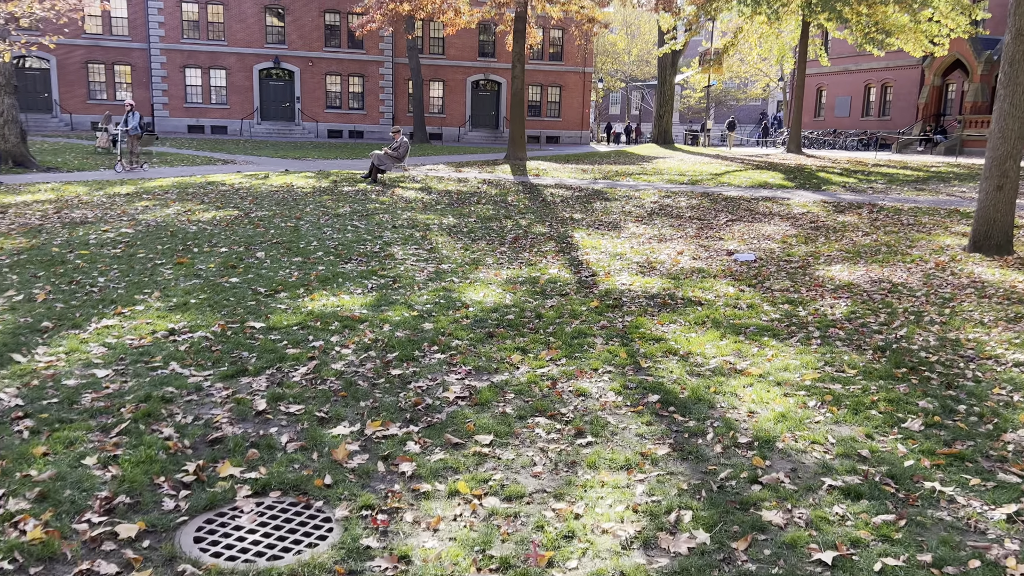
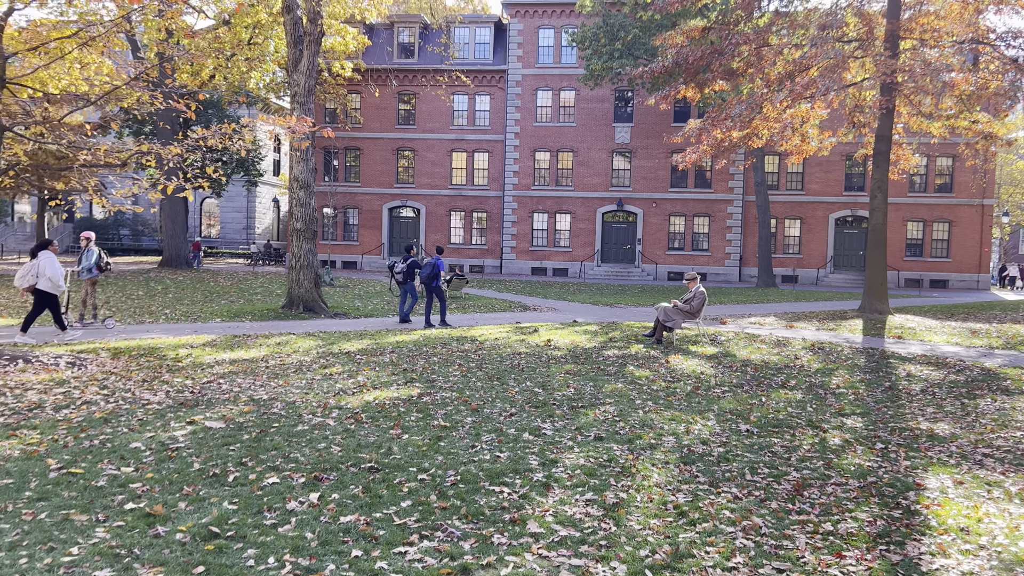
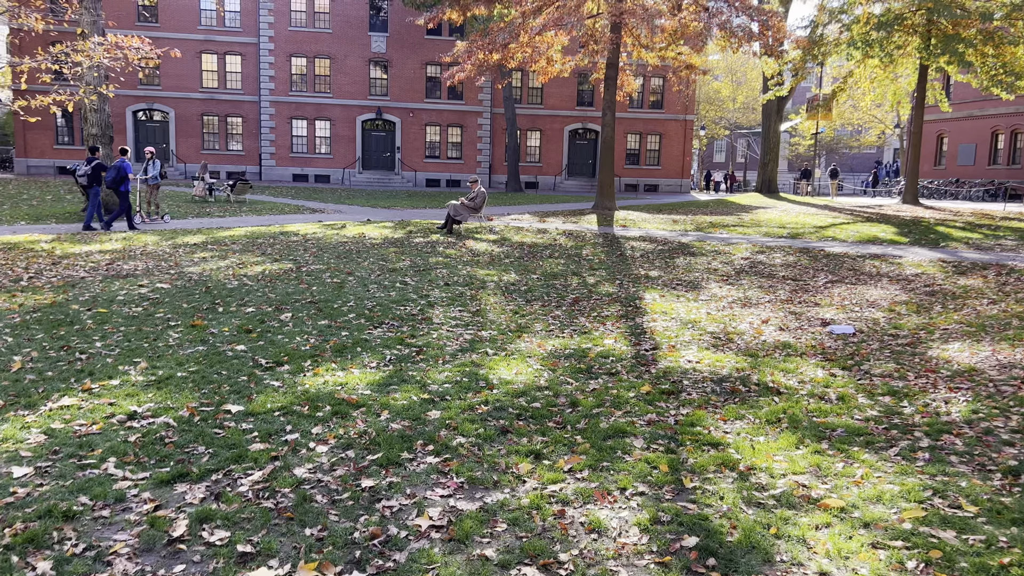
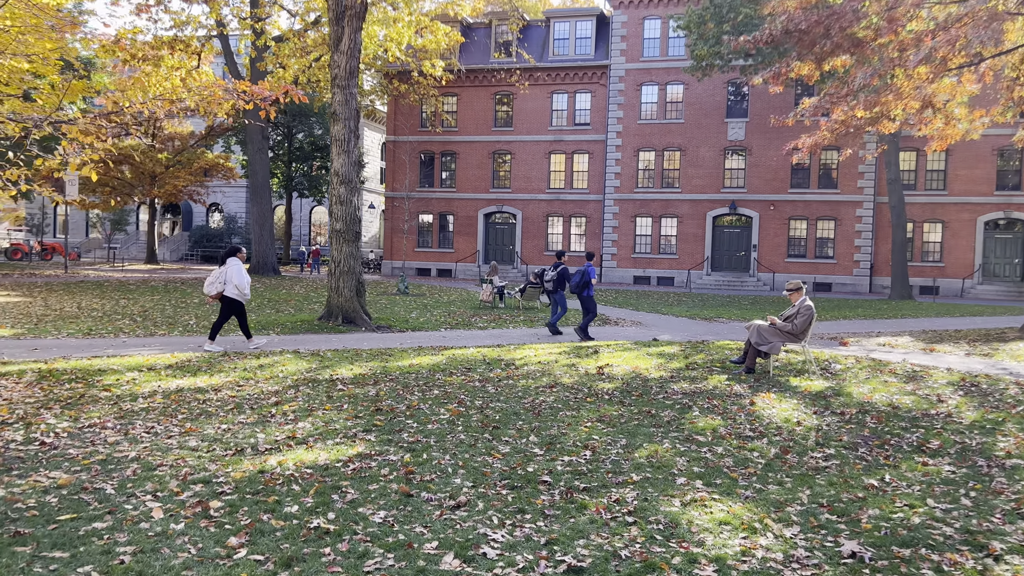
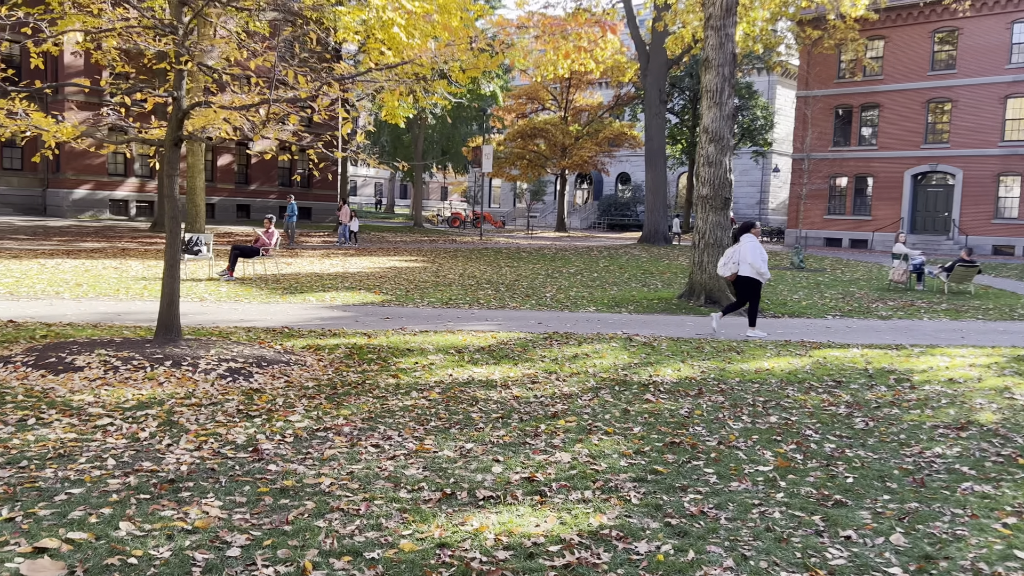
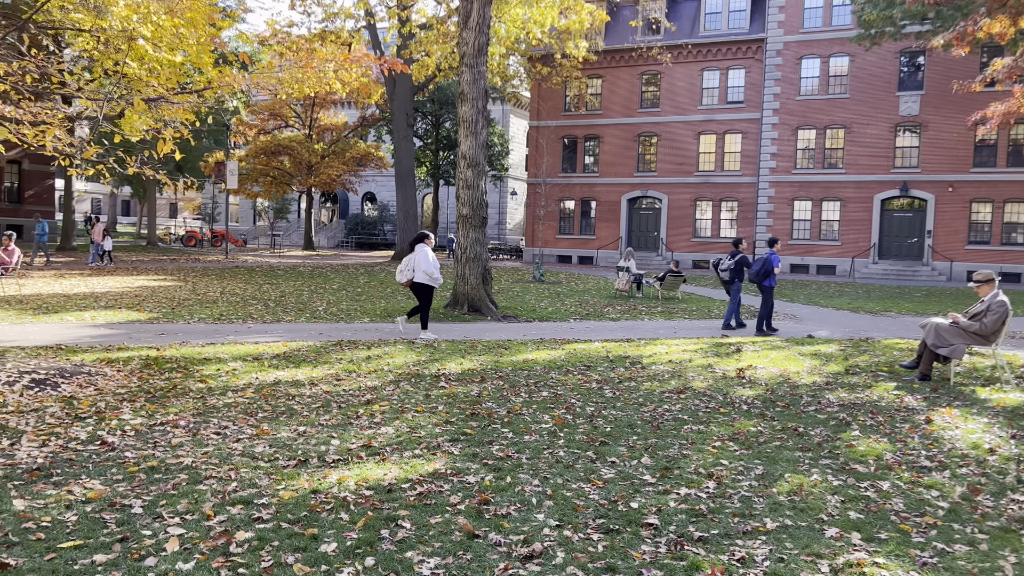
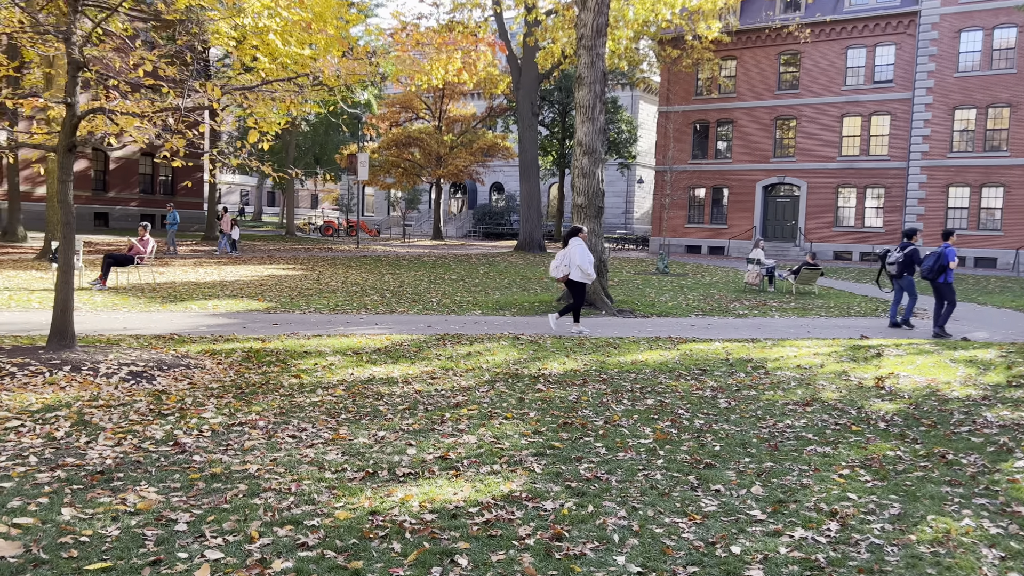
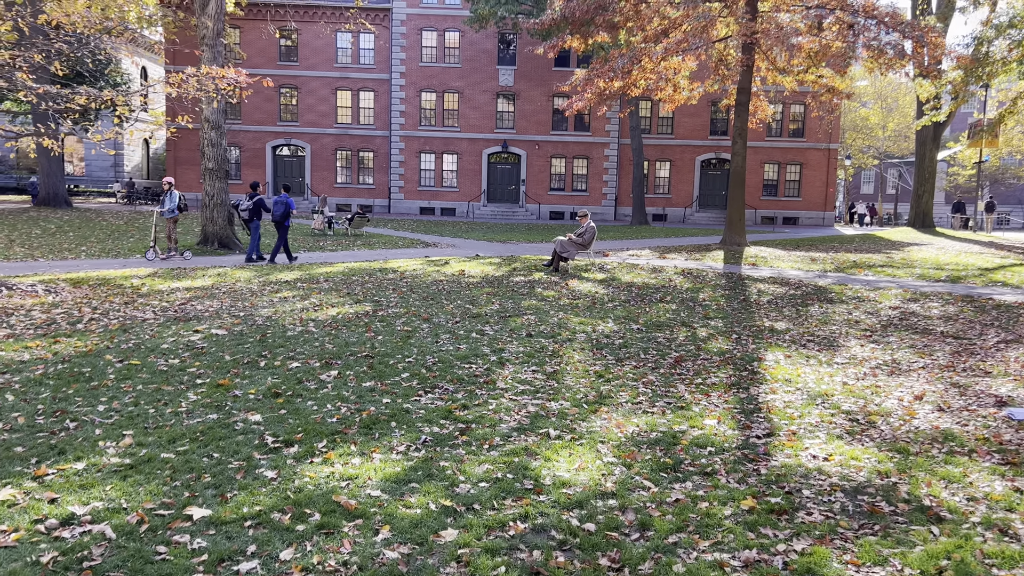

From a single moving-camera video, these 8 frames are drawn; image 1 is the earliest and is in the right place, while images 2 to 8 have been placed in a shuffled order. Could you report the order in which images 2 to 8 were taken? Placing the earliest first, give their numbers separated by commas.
3, 8, 2, 4, 6, 7, 5
